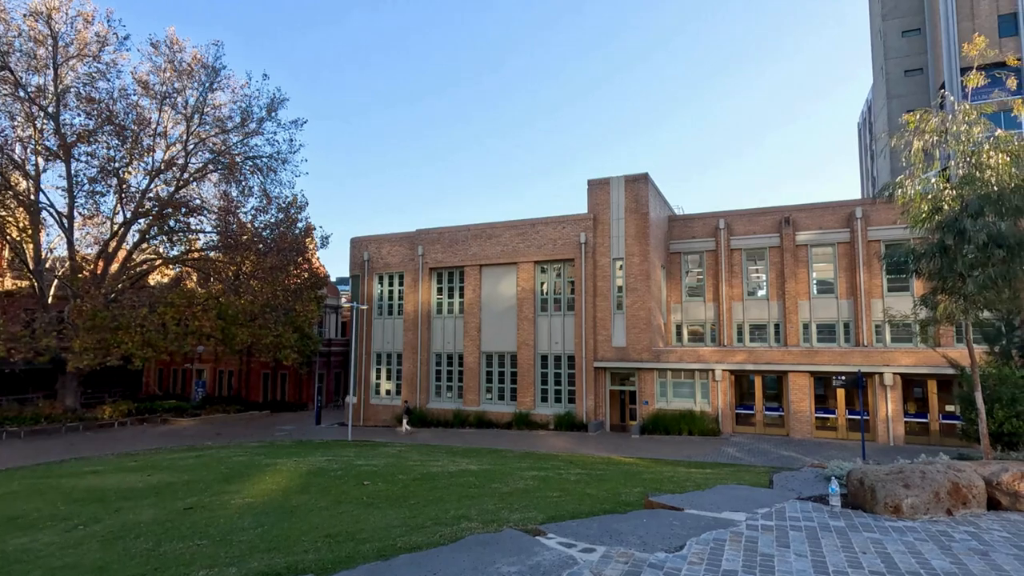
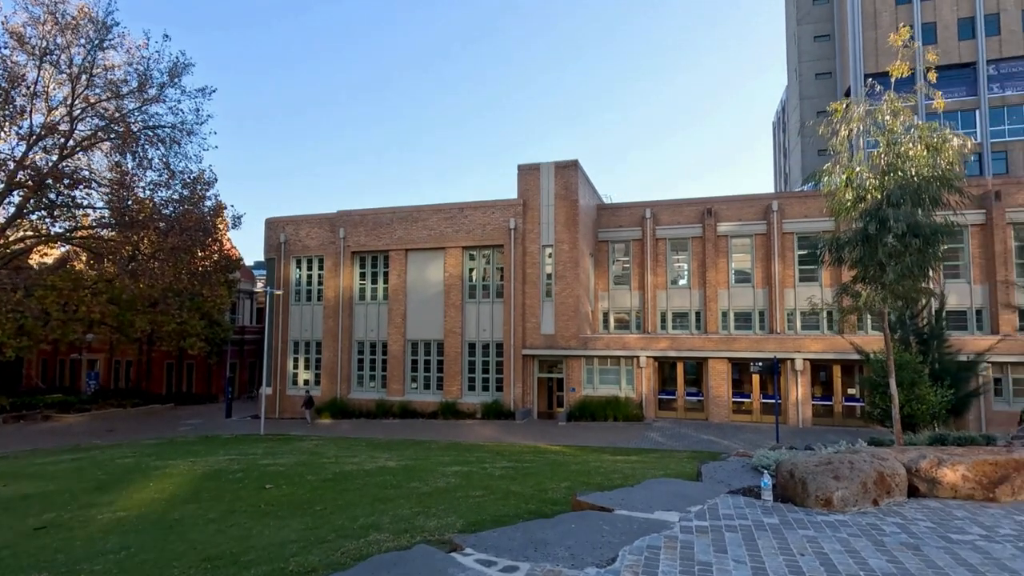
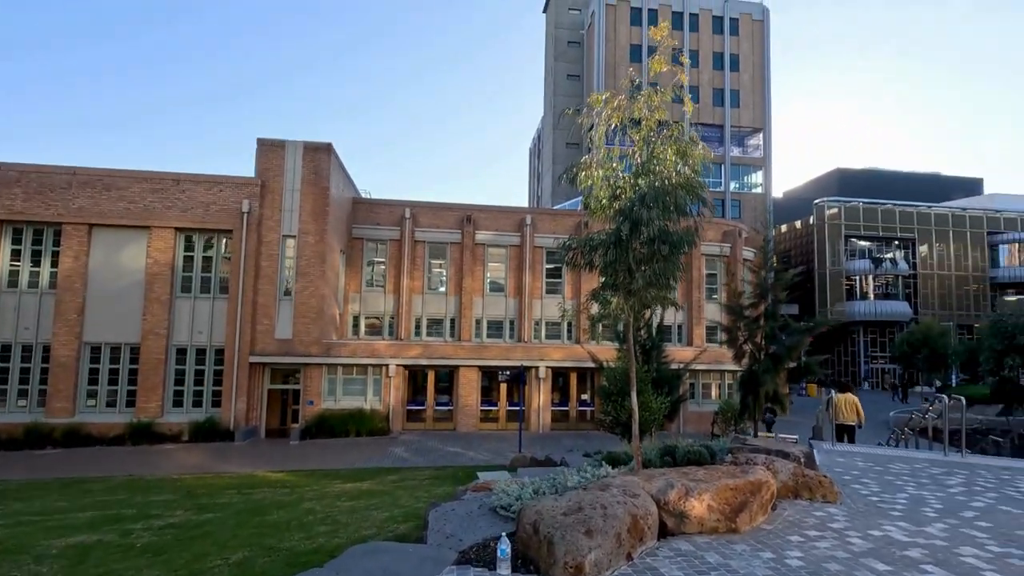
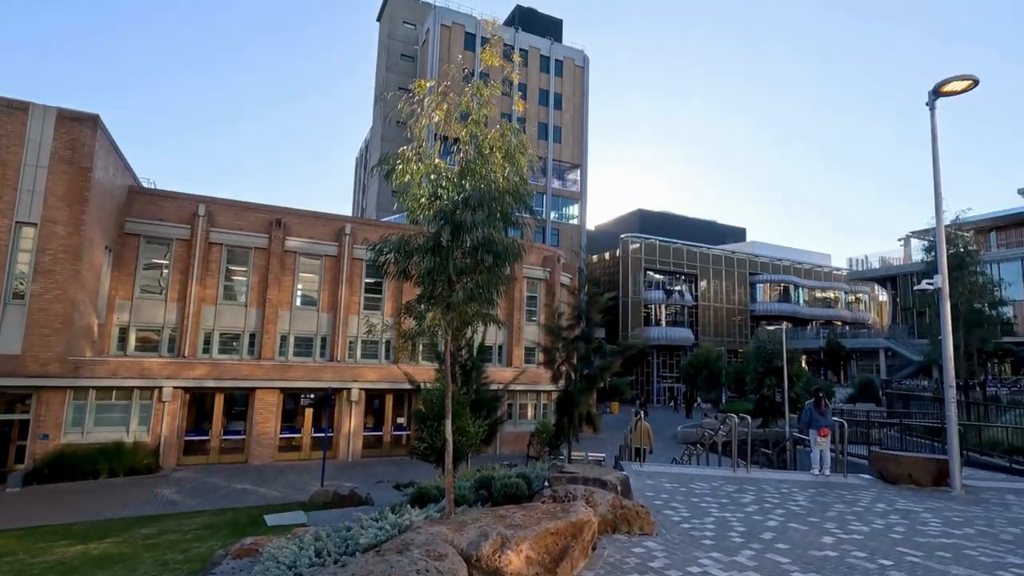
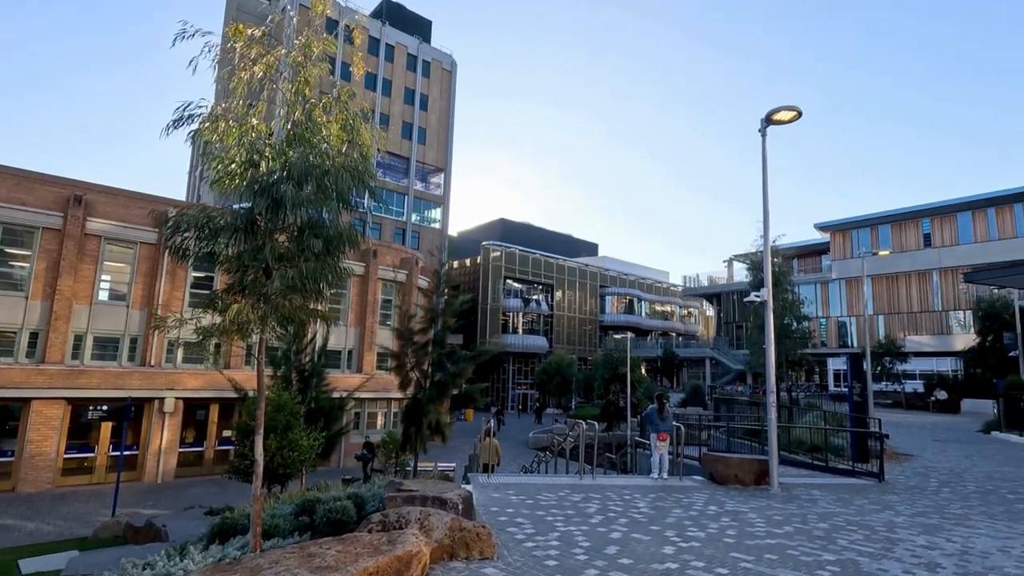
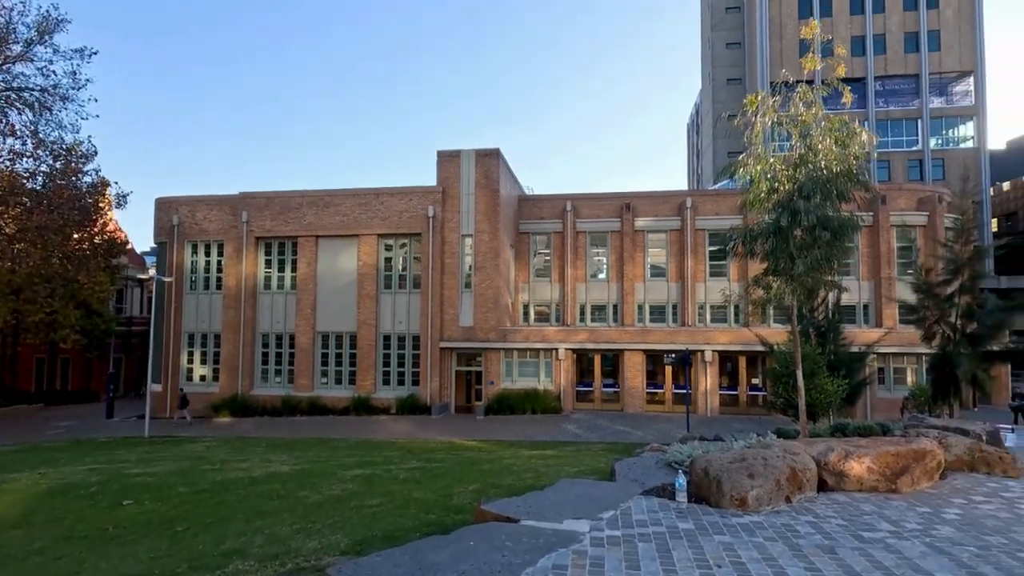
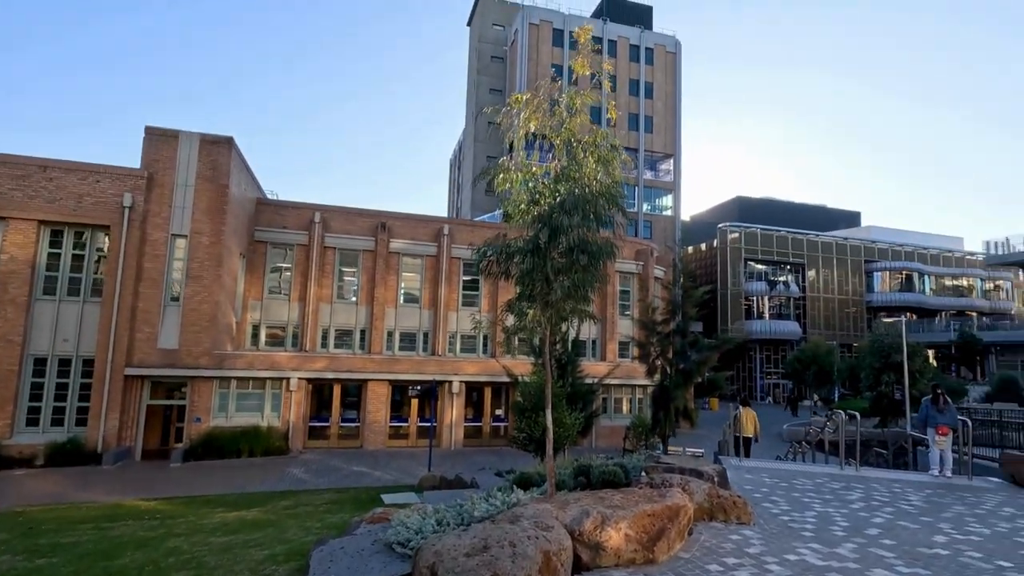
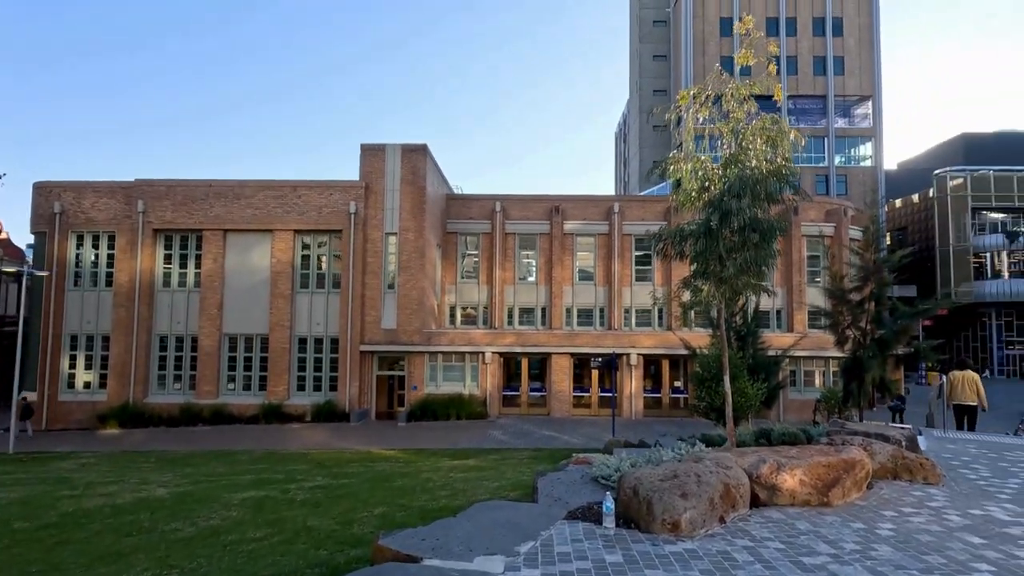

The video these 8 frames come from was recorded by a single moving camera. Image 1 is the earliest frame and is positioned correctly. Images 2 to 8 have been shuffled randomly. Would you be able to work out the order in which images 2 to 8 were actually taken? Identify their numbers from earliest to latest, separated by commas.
2, 6, 8, 3, 7, 4, 5
